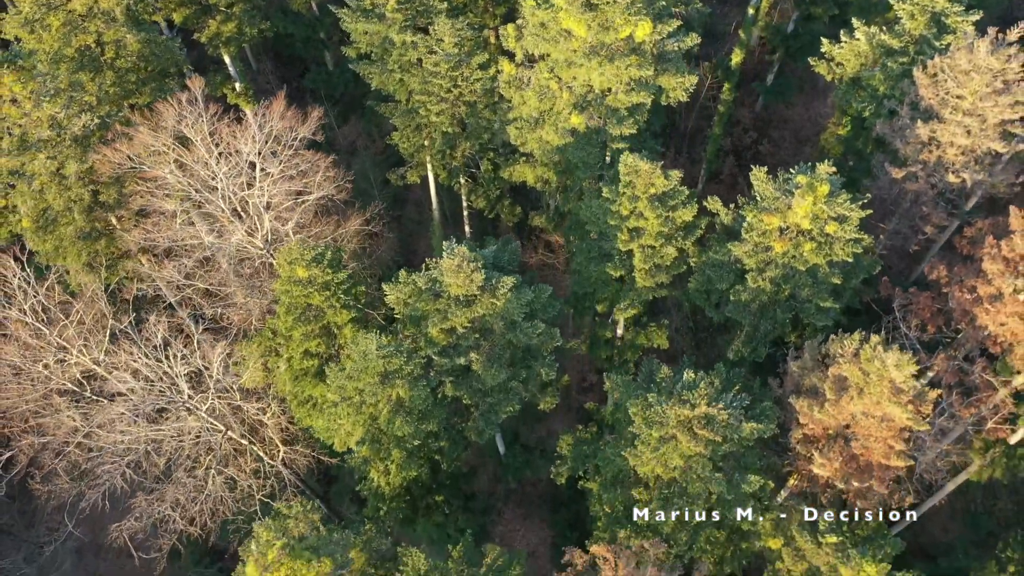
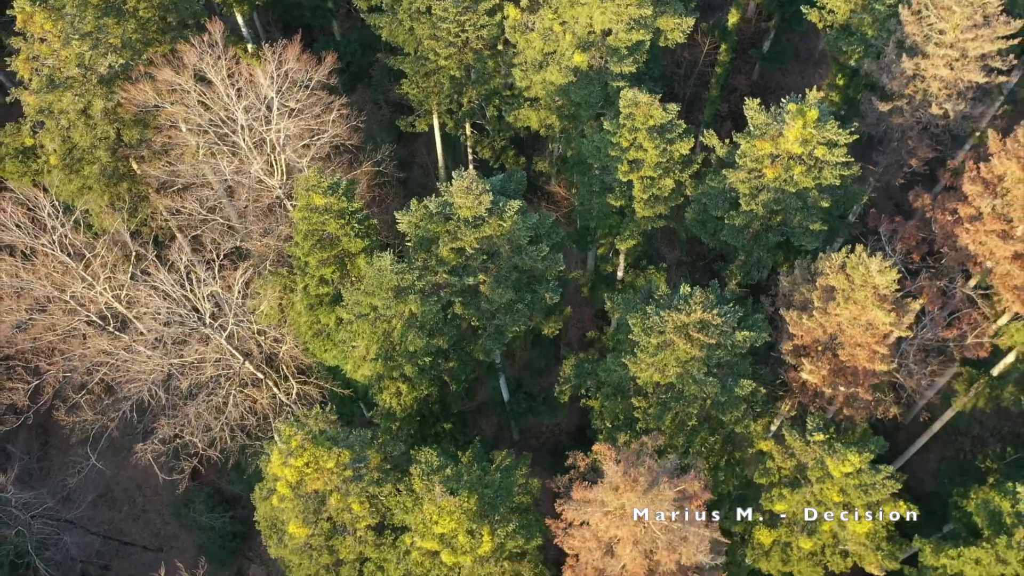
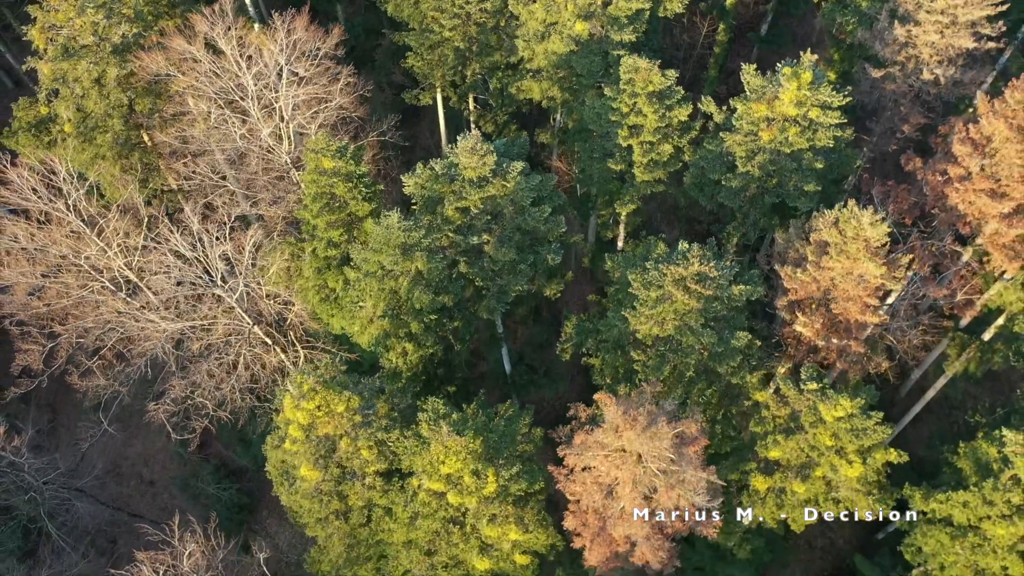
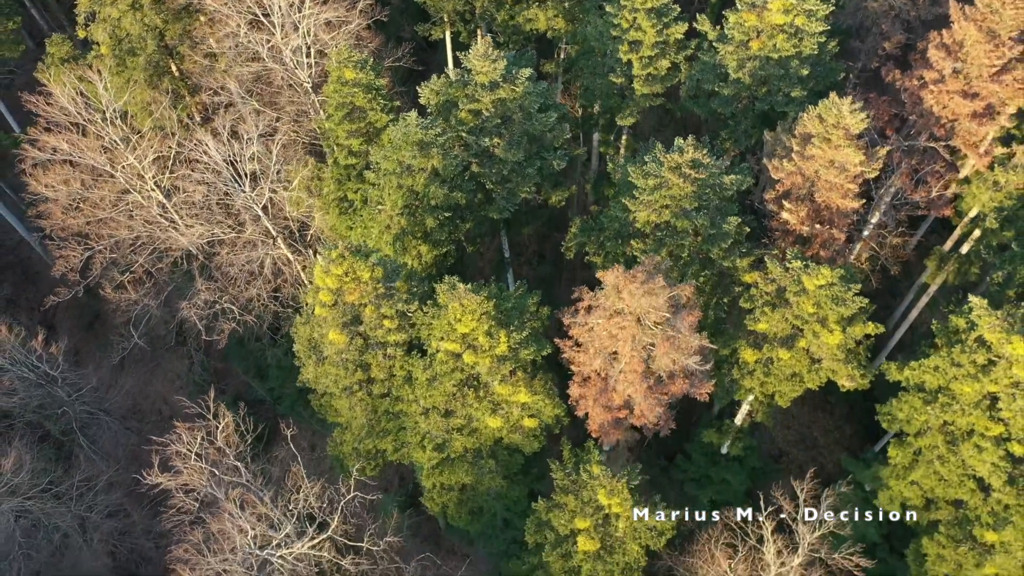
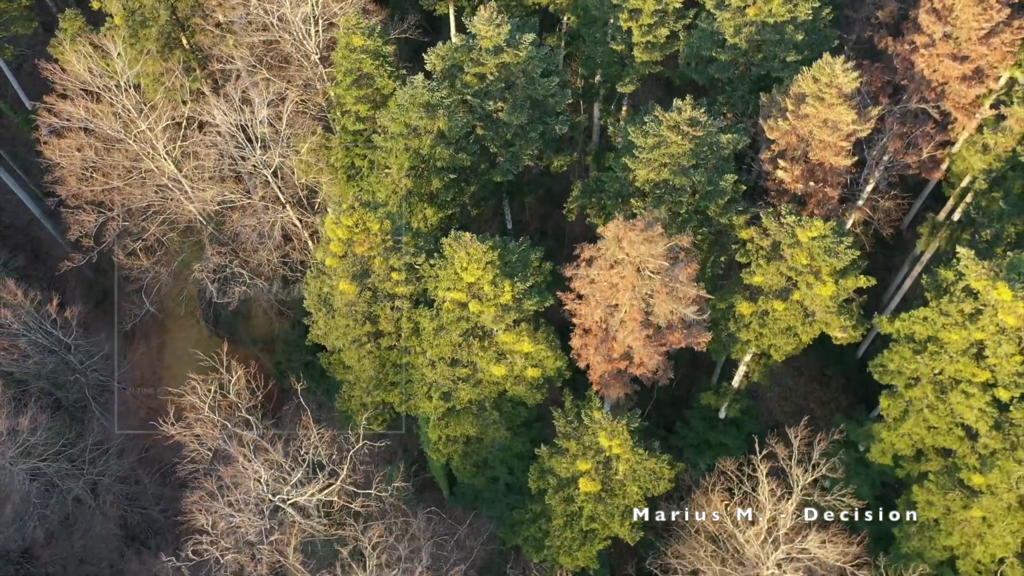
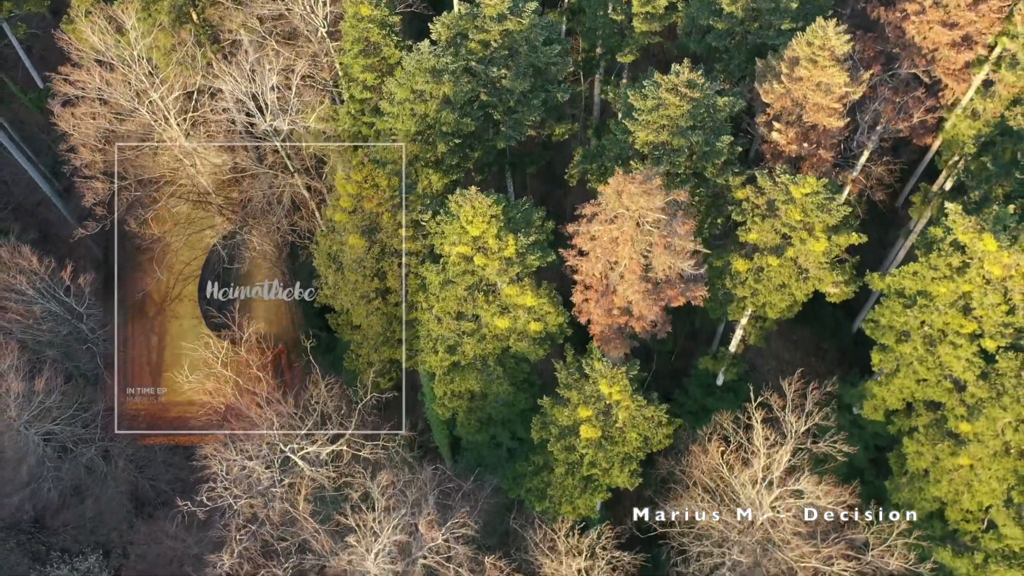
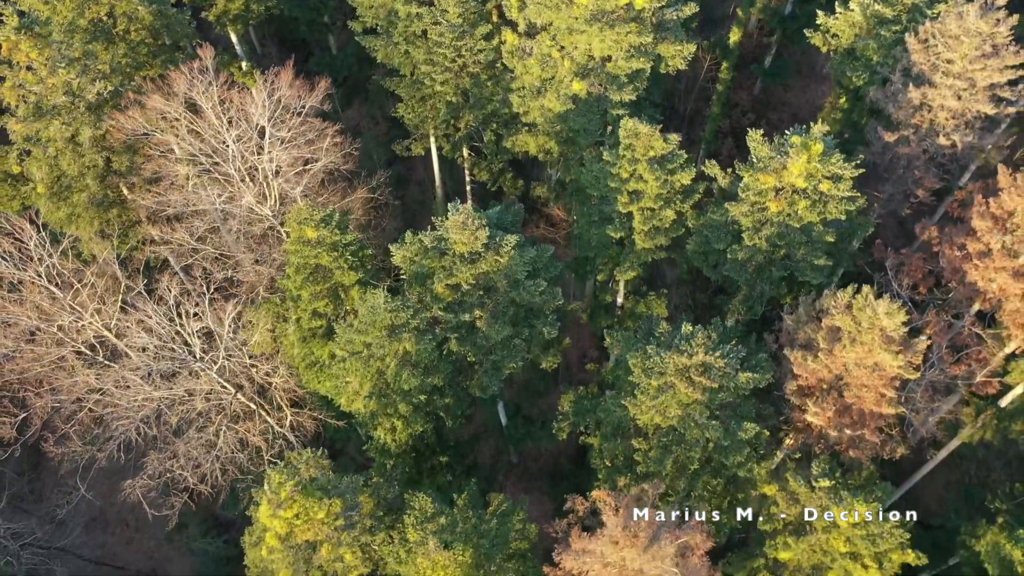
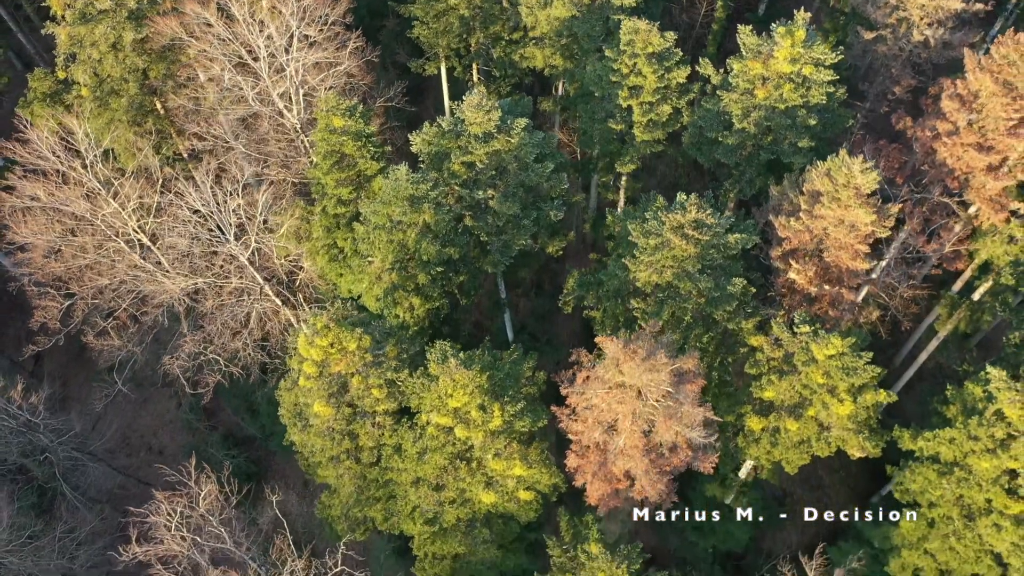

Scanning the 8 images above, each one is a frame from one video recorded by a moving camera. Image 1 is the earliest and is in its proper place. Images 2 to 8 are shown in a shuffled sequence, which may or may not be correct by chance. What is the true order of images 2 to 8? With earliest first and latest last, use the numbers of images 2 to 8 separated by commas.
7, 2, 3, 8, 4, 5, 6
